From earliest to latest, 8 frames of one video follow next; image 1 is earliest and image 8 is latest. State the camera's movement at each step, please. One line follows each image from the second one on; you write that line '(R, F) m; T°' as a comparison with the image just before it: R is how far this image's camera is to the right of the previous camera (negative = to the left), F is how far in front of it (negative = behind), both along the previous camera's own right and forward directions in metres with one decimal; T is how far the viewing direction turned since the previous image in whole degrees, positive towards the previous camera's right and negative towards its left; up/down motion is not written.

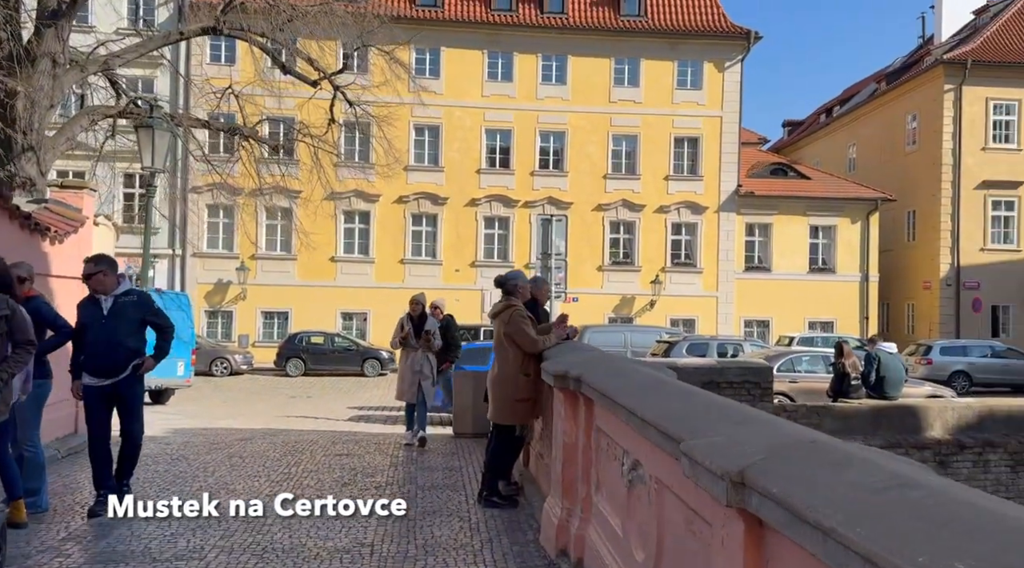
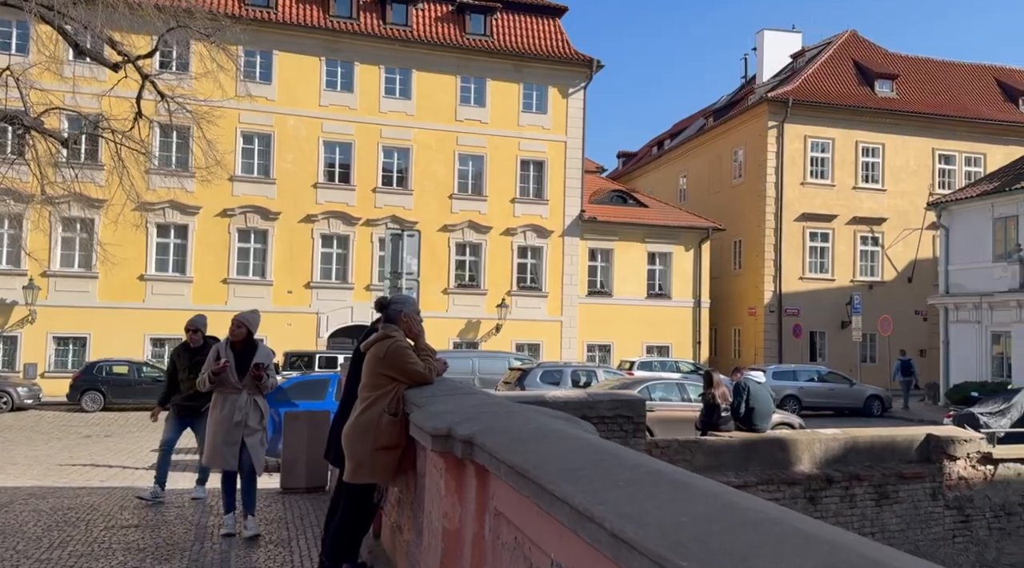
(-0.1, +1.2) m; +10°
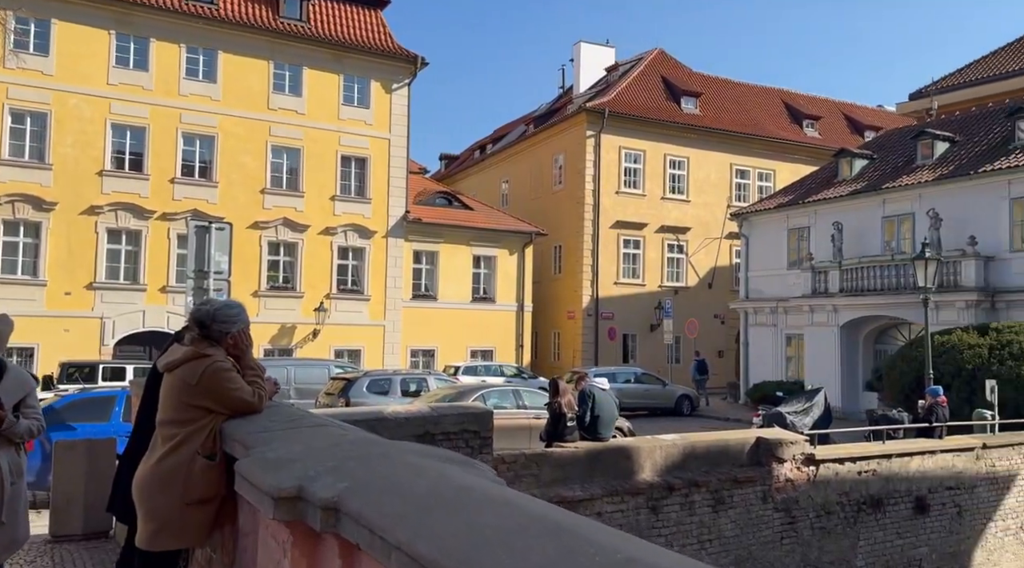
(-0.1, +0.9) m; +11°
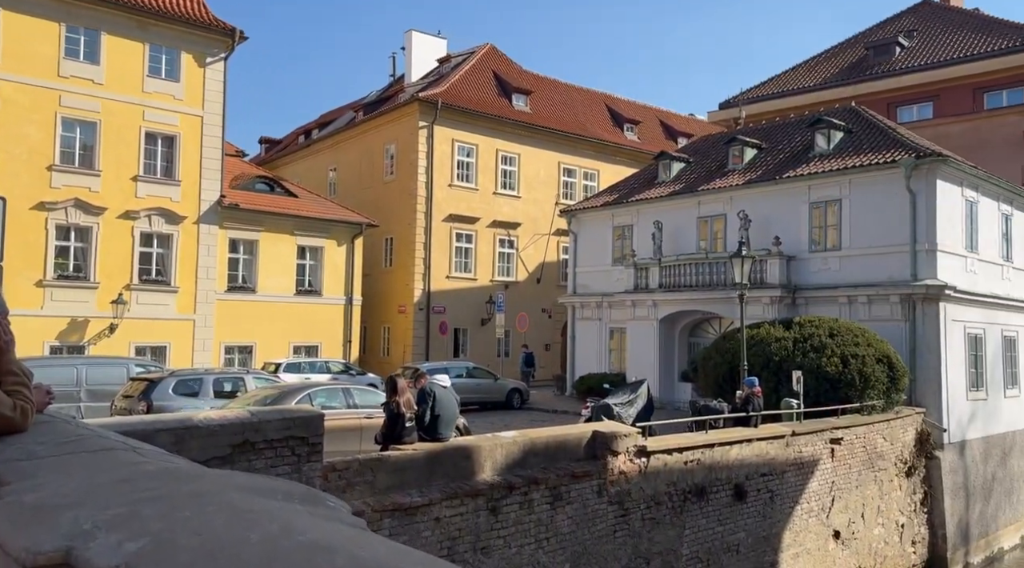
(0.0, +0.5) m; +10°
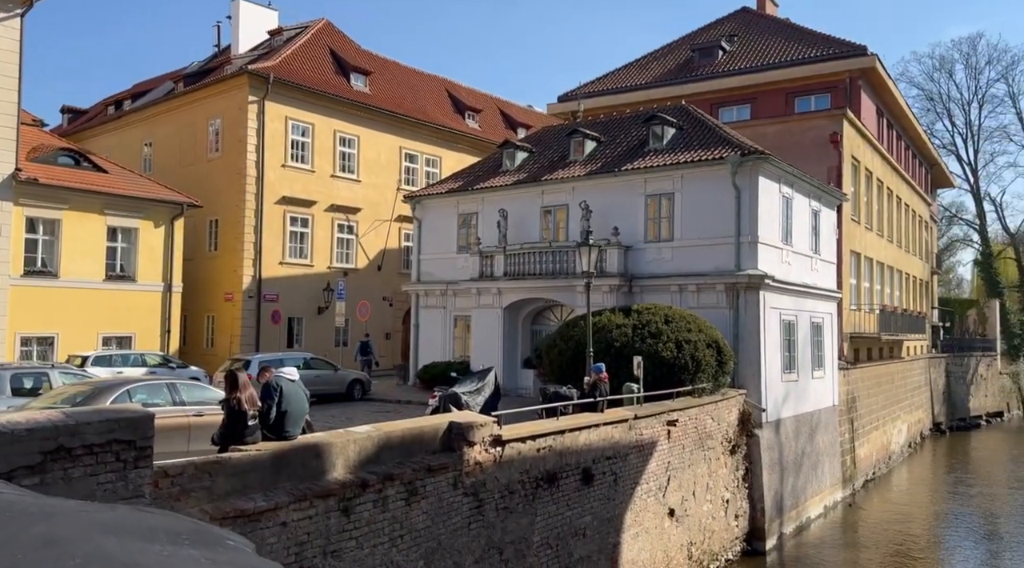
(-0.1, +0.5) m; +9°
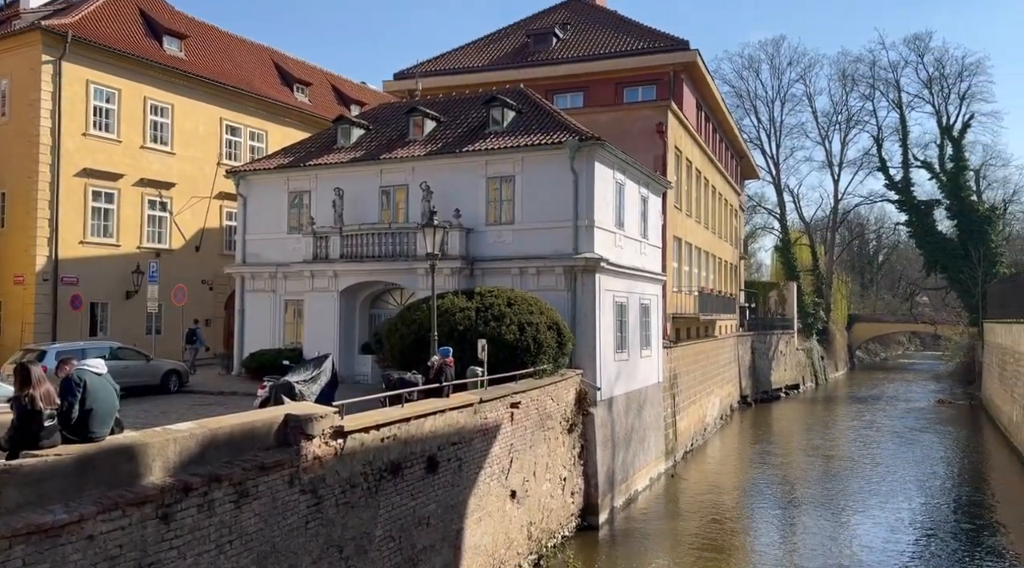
(0.0, +0.6) m; +9°
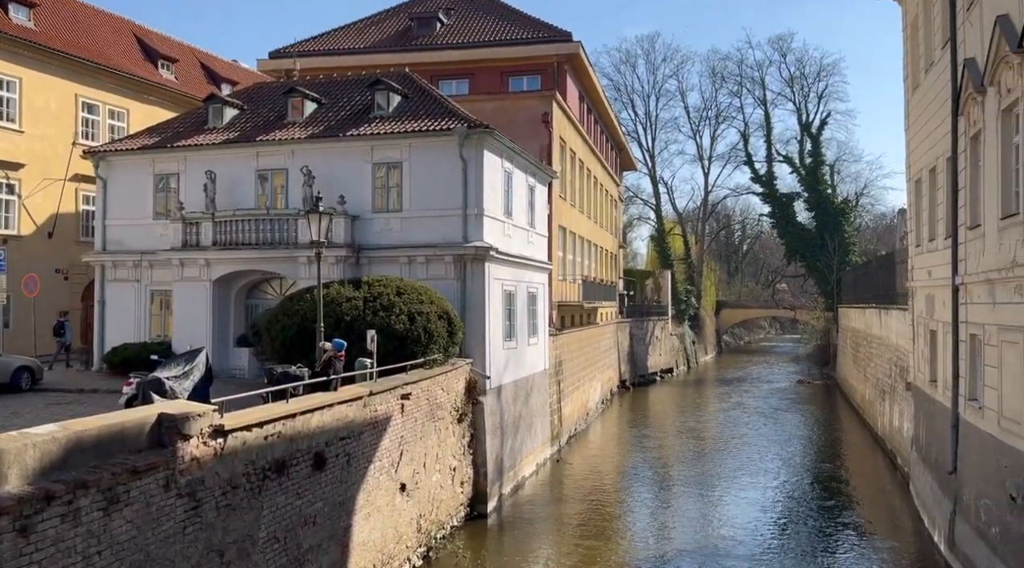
(0.0, +0.4) m; +7°
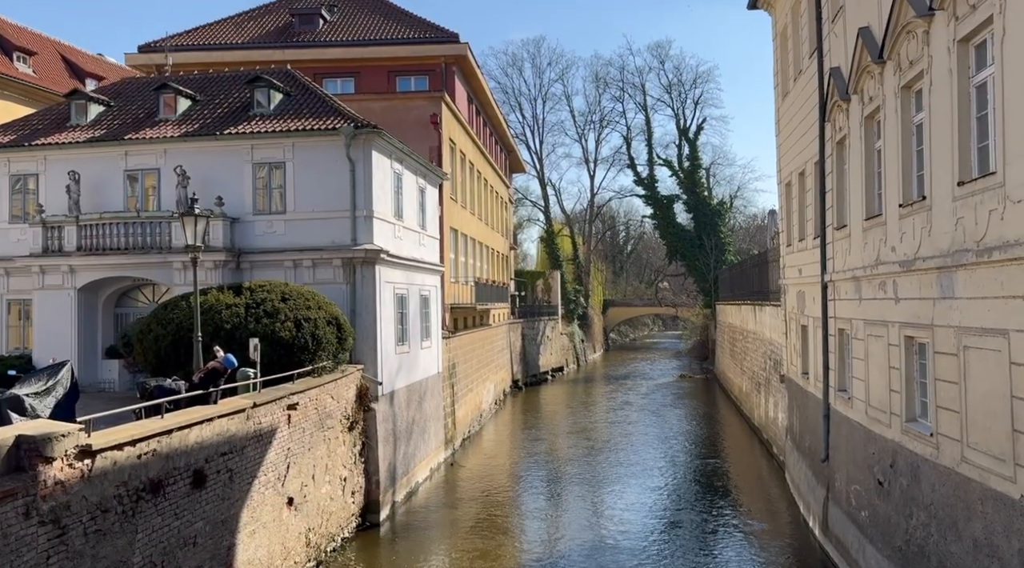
(0.0, +0.4) m; +6°
